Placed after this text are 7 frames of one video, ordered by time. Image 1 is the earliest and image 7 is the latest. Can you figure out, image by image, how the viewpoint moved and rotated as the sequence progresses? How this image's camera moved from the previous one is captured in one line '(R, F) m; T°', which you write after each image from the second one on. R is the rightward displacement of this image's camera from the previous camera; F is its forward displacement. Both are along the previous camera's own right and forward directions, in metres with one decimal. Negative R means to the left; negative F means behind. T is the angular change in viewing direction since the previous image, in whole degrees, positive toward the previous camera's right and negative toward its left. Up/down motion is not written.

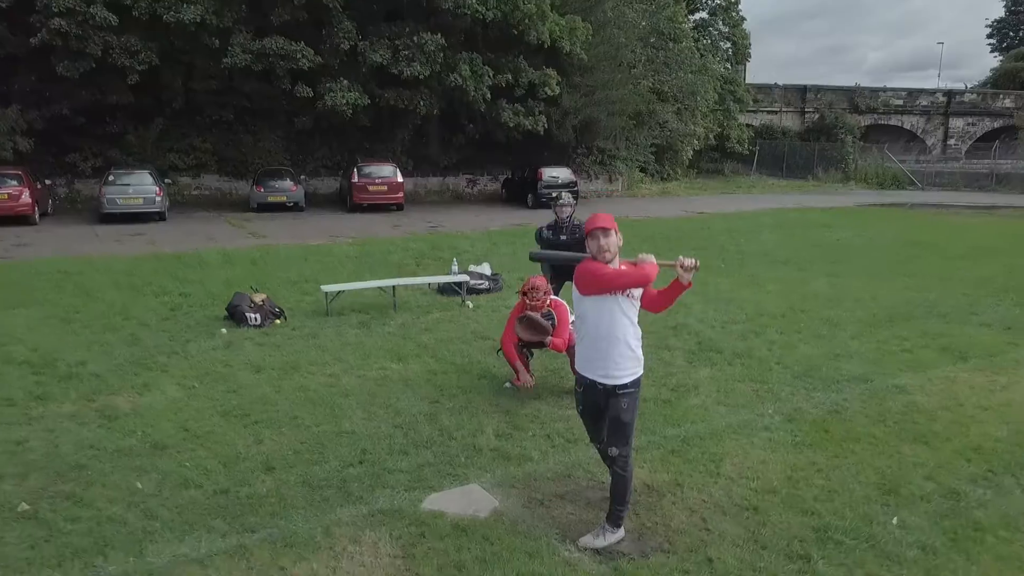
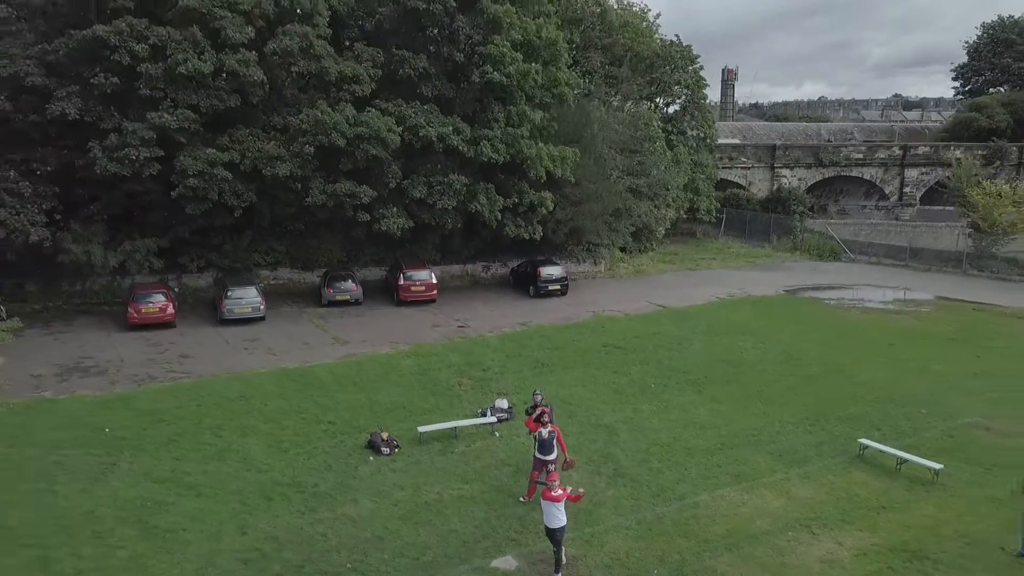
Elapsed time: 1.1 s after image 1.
(-0.1, -5.5) m; 0°
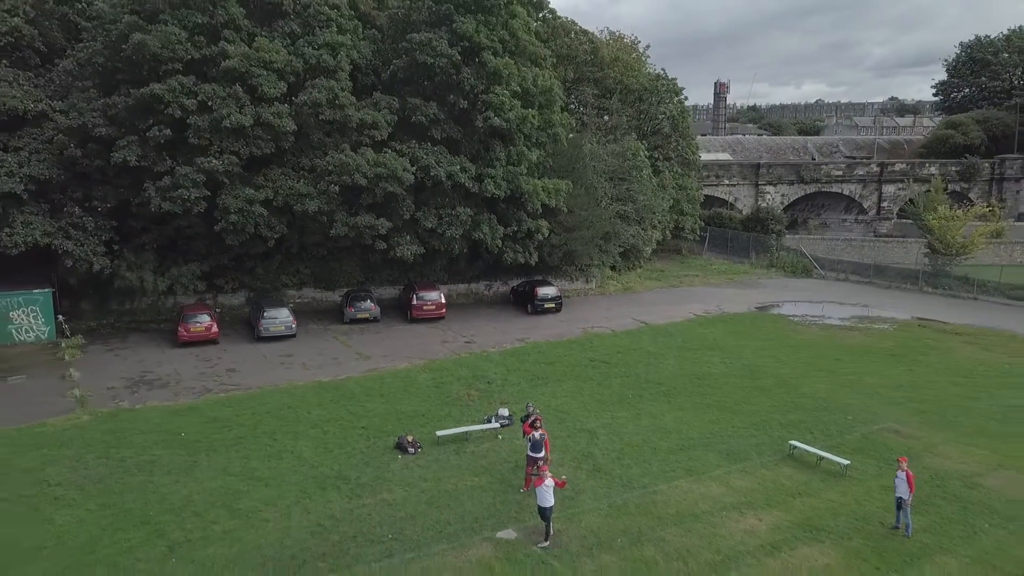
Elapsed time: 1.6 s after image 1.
(0.0, -2.9) m; 0°
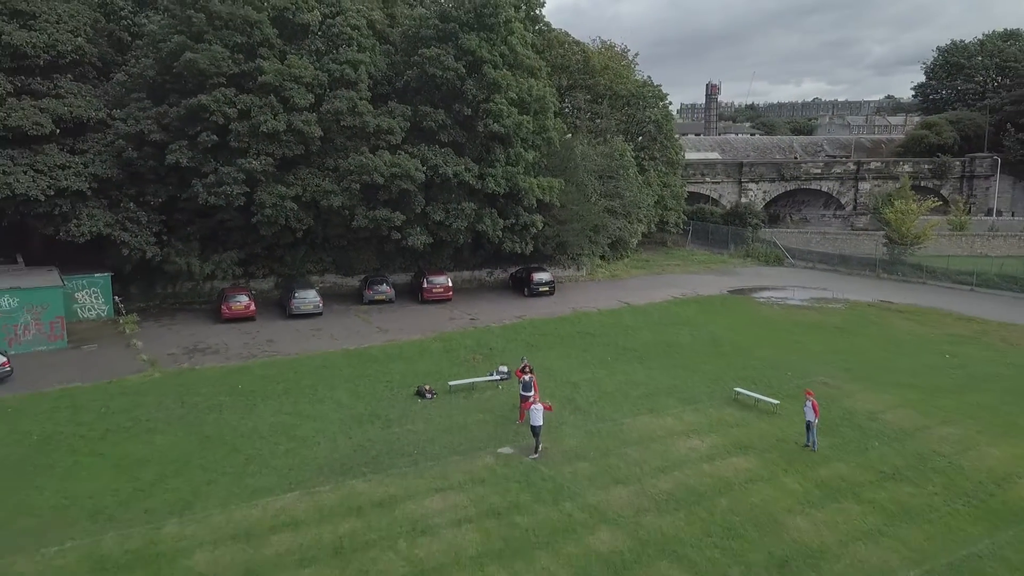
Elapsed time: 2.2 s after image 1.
(+0.1, -3.4) m; 0°
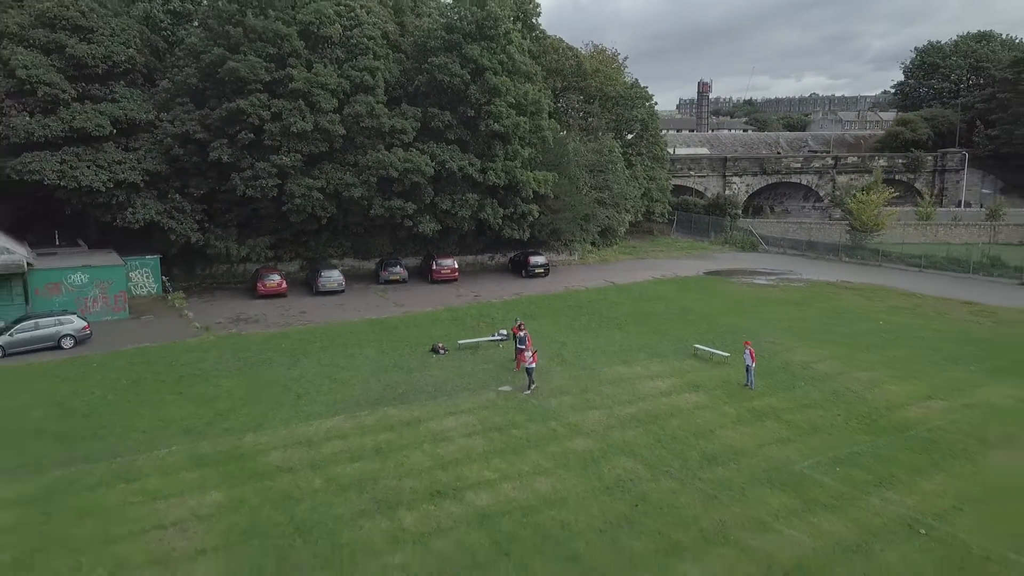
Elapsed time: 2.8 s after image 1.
(0.0, -3.7) m; 0°
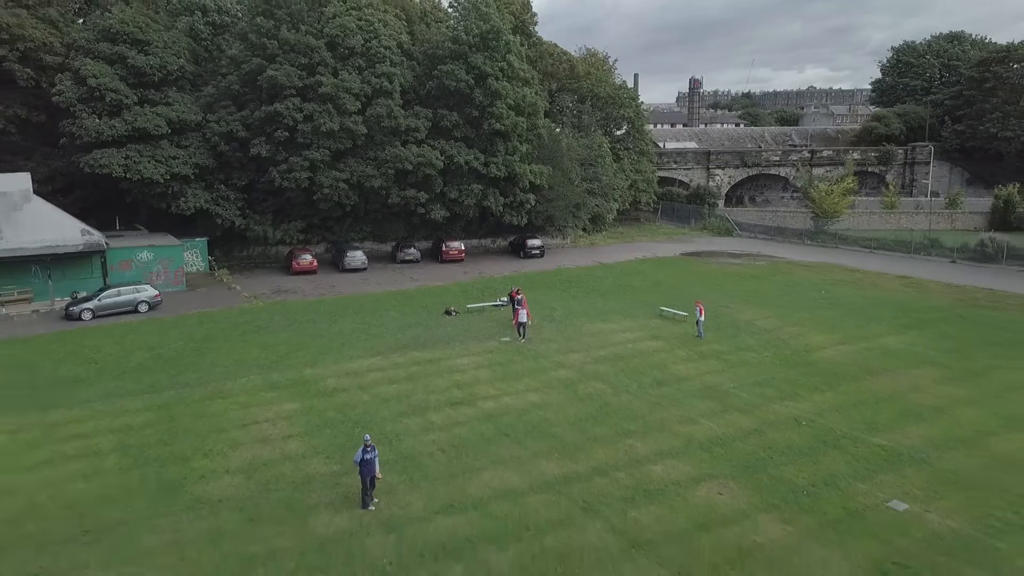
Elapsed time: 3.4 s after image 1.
(+0.1, -4.6) m; 0°
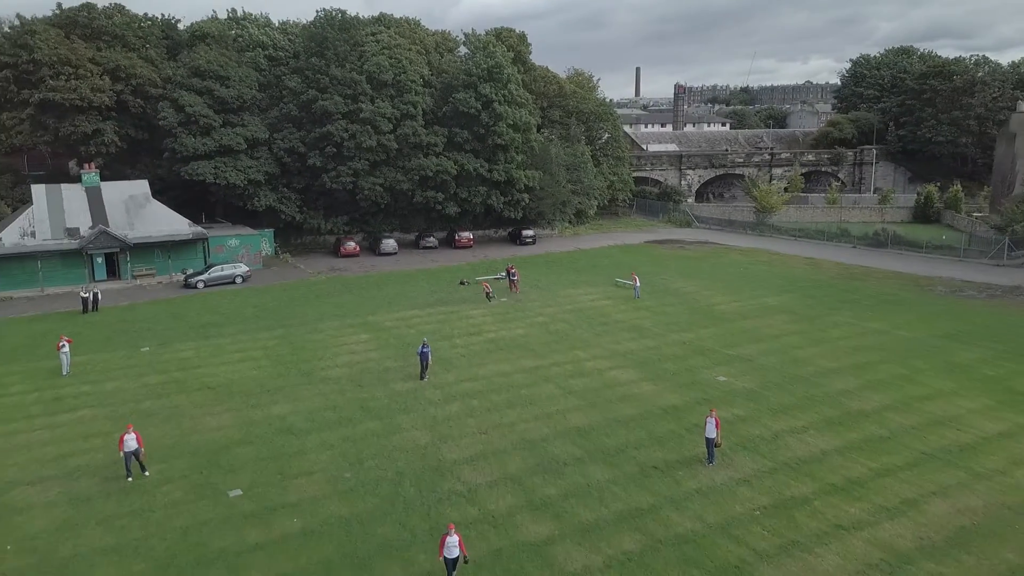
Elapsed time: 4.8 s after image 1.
(+0.3, -9.9) m; 0°
